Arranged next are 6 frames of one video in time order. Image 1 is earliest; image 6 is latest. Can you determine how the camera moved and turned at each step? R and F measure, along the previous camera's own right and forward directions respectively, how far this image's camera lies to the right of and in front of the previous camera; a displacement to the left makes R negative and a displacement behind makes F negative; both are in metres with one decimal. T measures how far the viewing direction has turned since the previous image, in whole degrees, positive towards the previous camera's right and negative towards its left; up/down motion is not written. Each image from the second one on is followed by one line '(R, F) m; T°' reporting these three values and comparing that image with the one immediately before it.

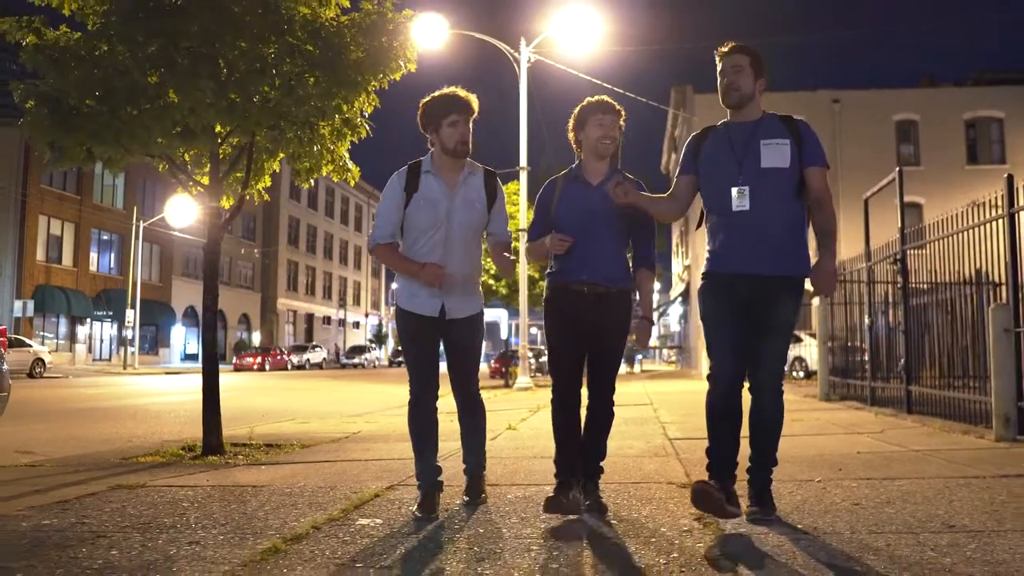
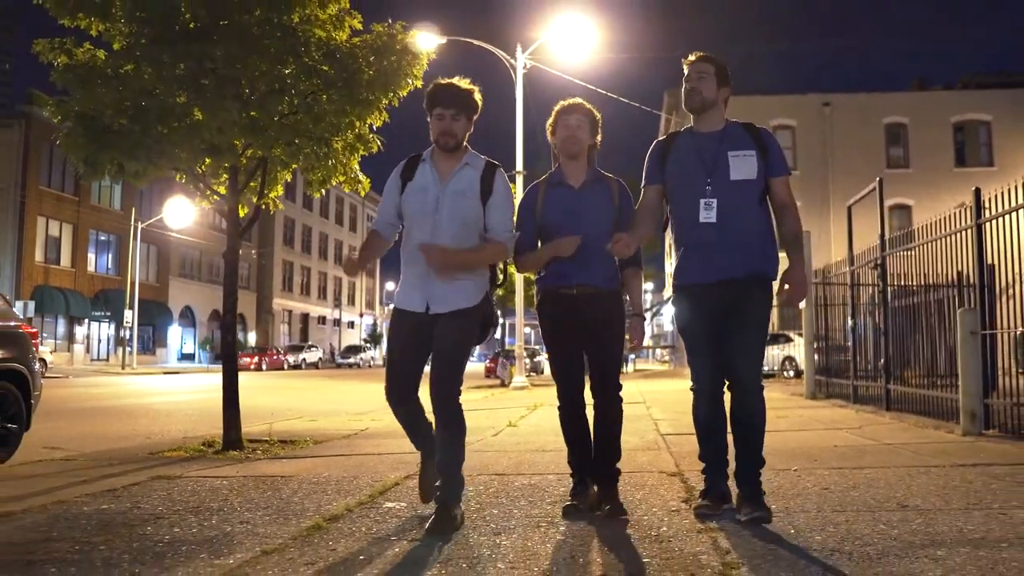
(-0.1, -0.5) m; 0°
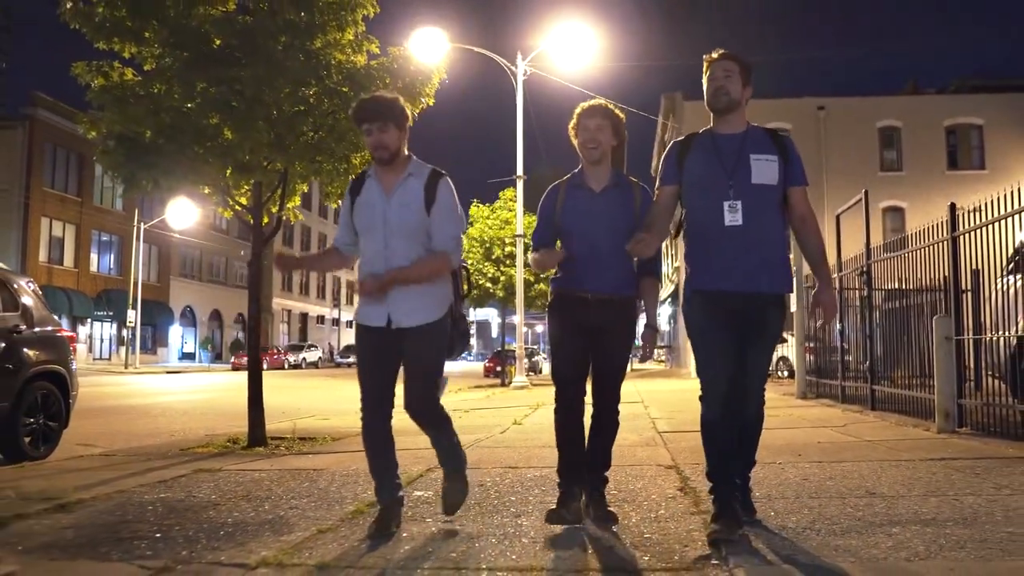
(-0.1, -0.5) m; 0°
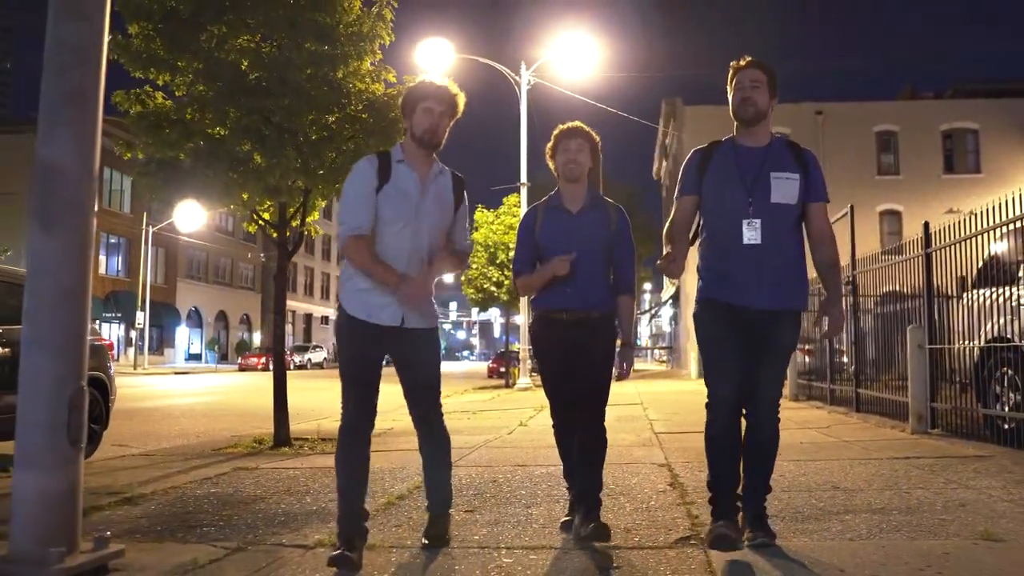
(0.0, -0.6) m; 0°
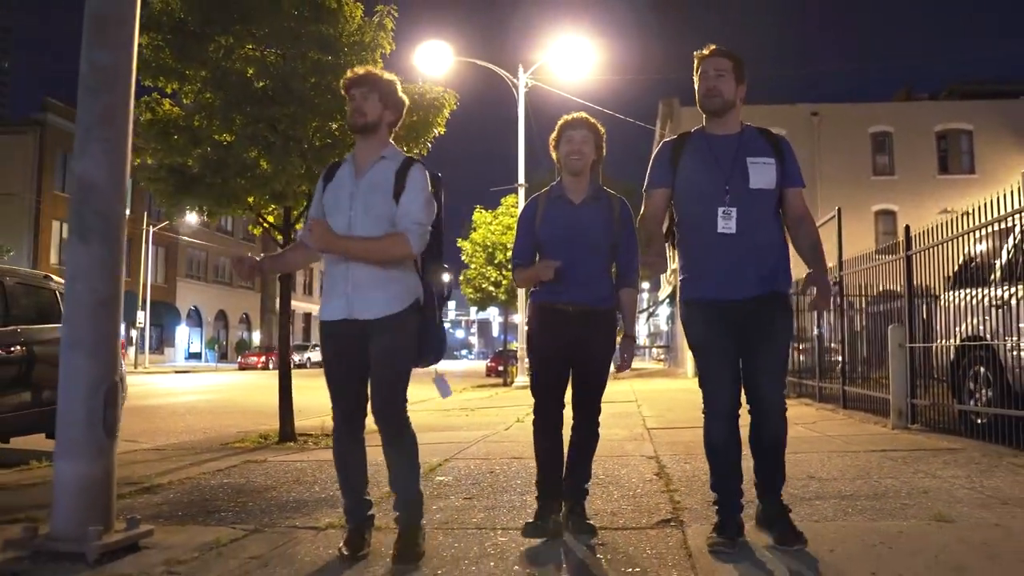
(0.0, -0.3) m; 0°
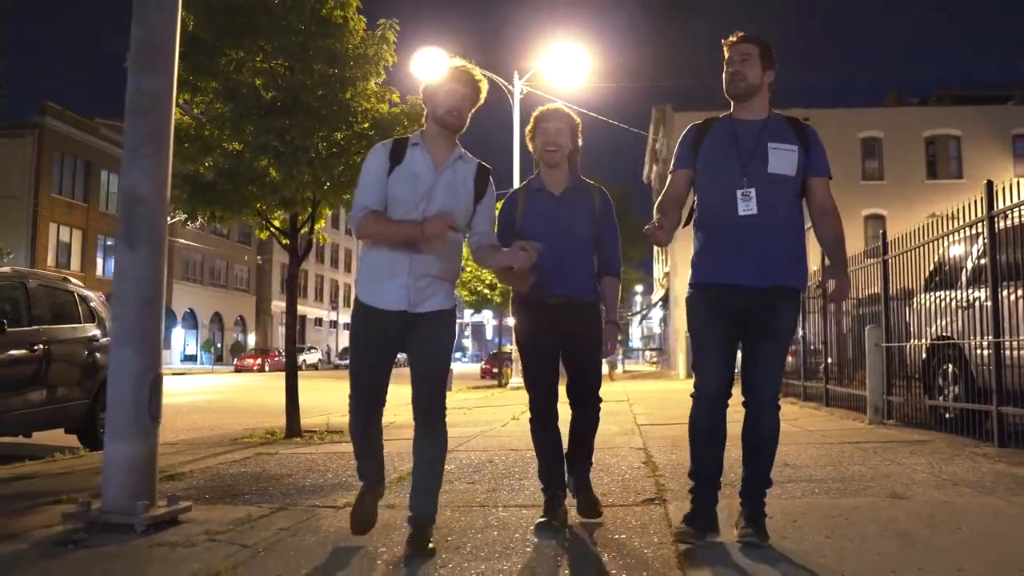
(0.0, -0.4) m; 0°
